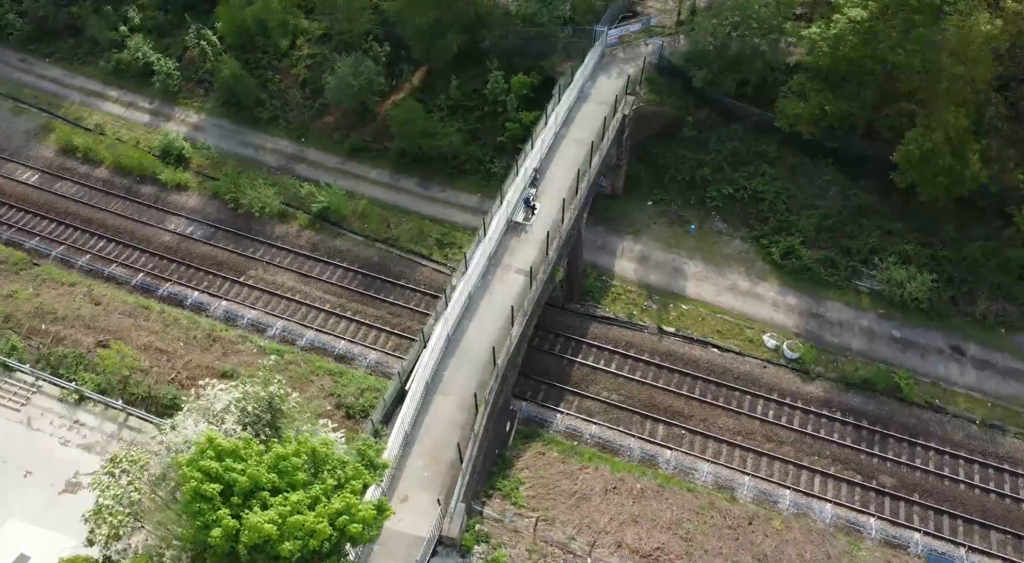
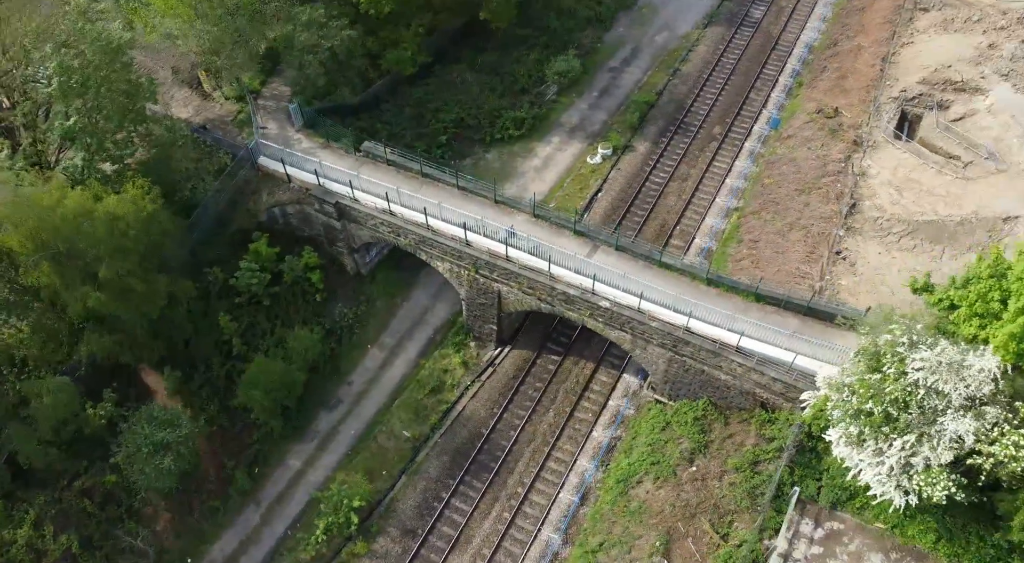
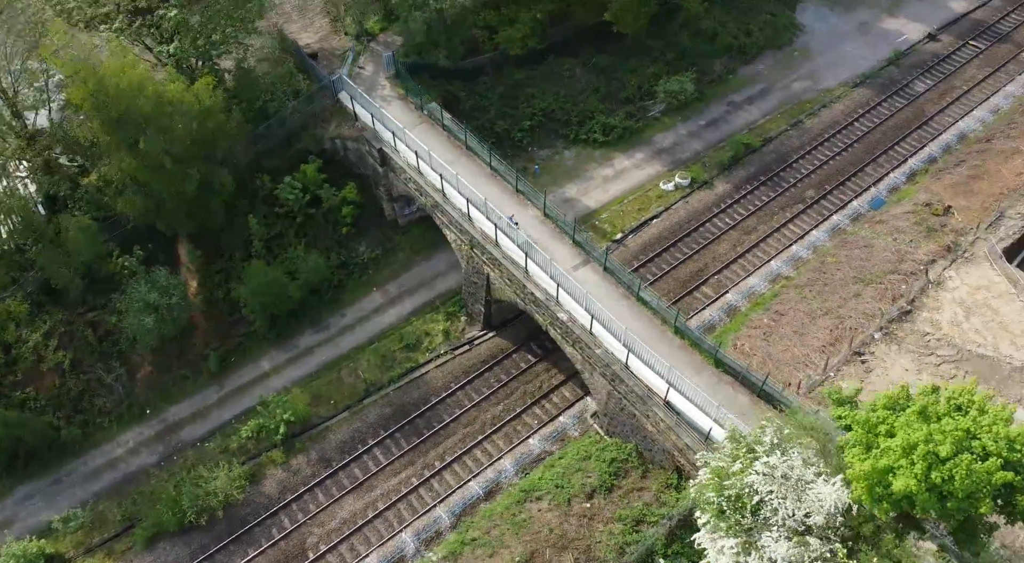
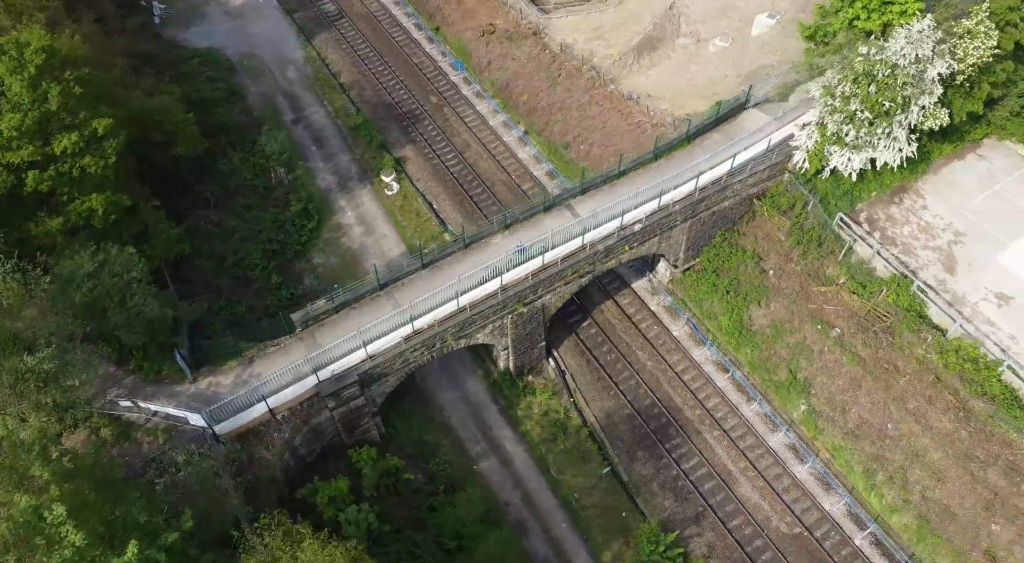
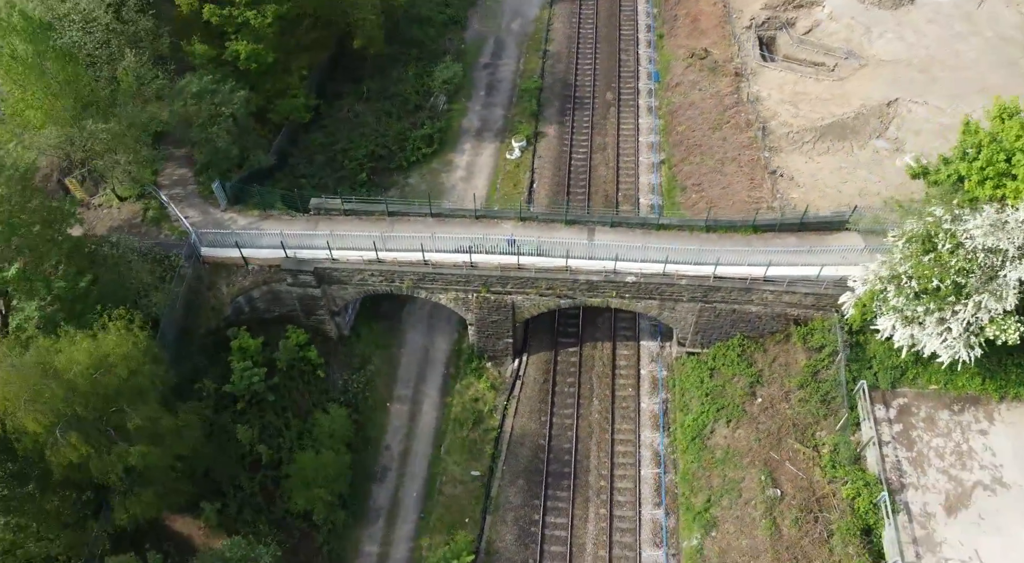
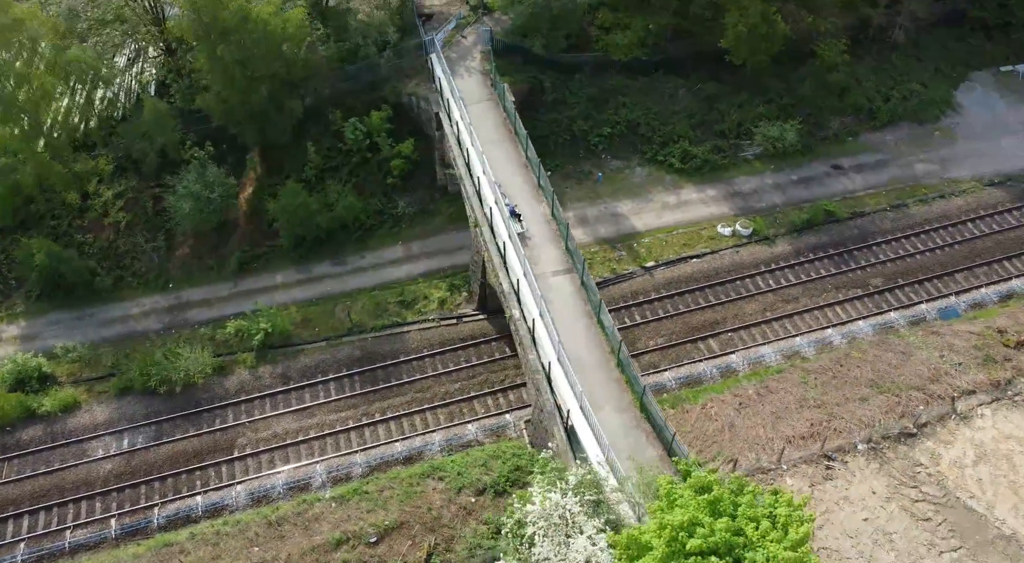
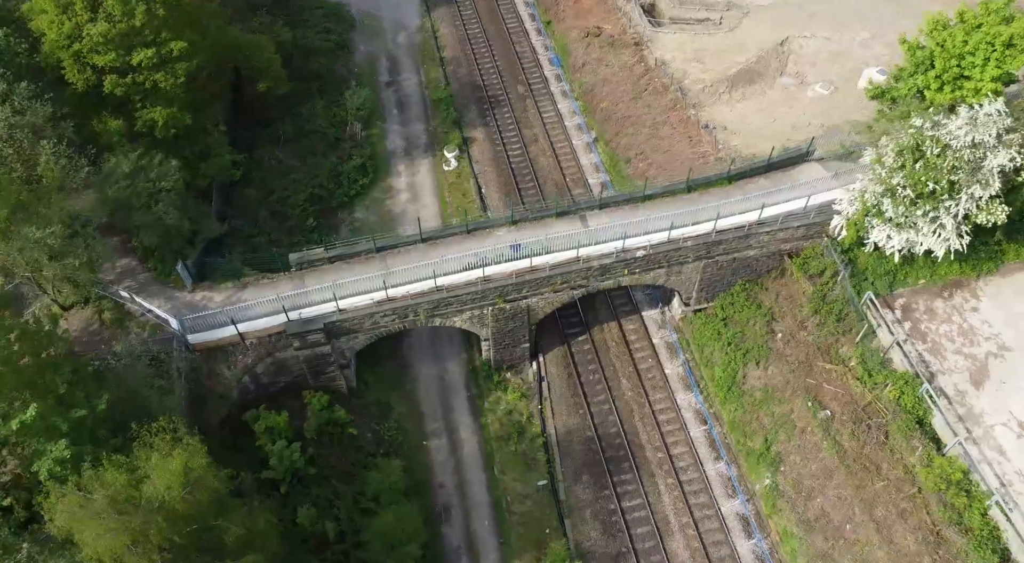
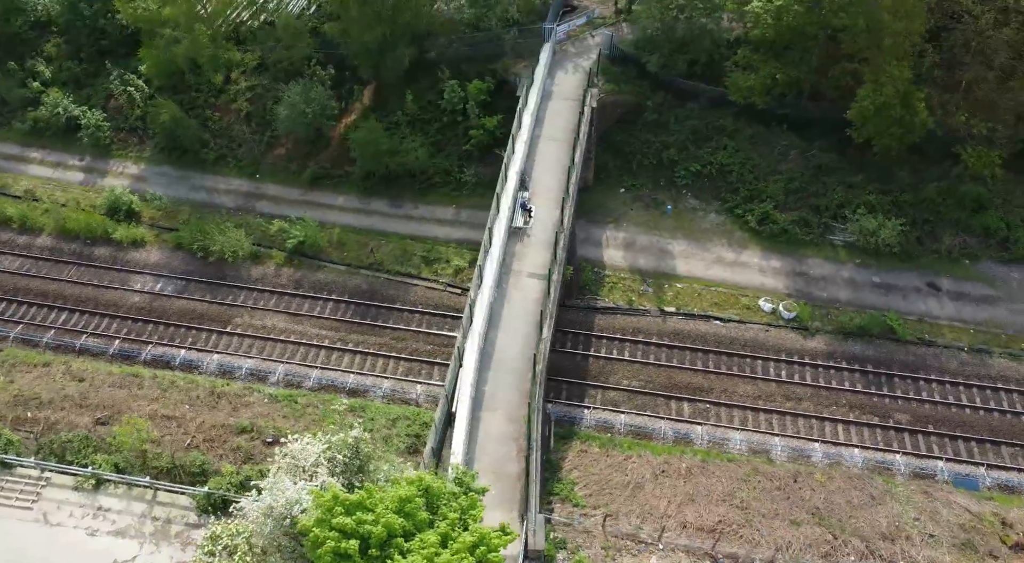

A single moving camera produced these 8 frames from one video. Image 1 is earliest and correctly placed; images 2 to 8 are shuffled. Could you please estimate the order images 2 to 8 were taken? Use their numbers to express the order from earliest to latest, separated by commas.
8, 6, 3, 2, 5, 7, 4
